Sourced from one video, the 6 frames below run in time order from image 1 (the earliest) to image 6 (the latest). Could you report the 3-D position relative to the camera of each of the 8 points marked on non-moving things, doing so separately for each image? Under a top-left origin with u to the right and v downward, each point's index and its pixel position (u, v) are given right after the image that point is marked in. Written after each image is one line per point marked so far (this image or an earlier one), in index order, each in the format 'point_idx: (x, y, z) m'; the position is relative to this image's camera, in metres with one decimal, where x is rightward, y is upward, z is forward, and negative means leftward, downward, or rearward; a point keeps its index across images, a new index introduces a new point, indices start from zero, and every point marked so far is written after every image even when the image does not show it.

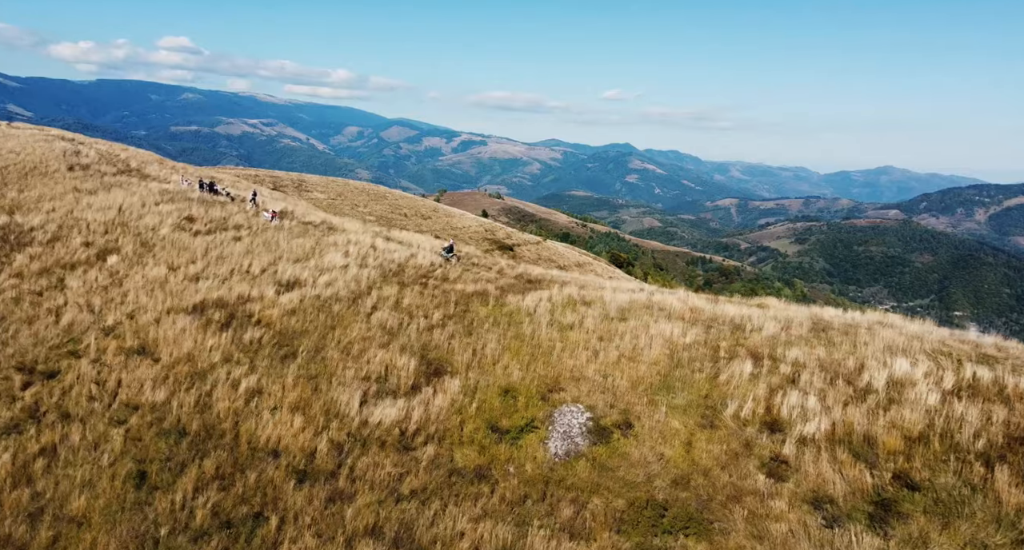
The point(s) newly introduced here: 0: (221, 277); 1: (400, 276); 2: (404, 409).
0: (-5.9, 0.0, +13.8) m
1: (-2.3, 0.0, +13.8) m
2: (-1.4, -1.8, +8.9) m
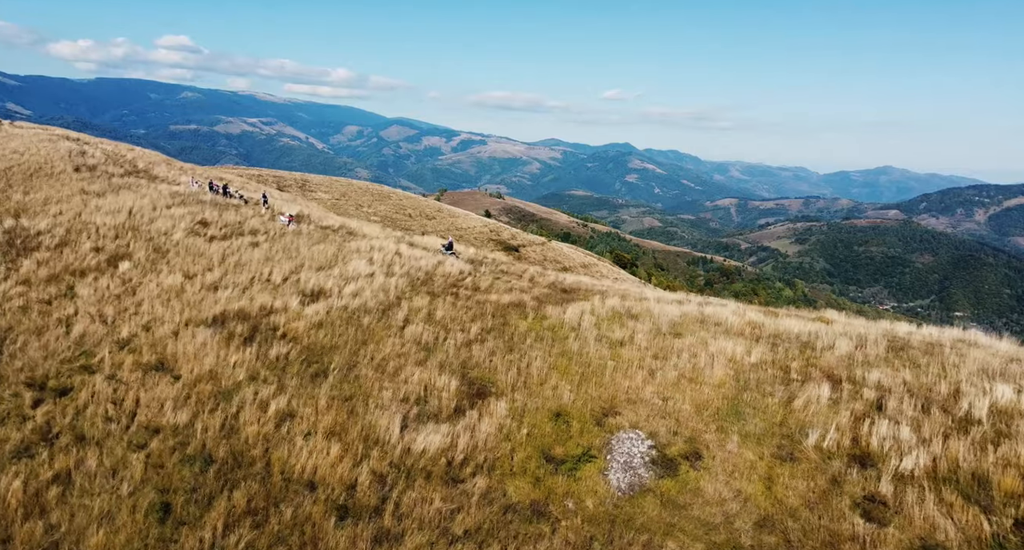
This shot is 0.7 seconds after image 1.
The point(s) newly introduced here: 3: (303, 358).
0: (-5.3, -0.2, +13.1) m
1: (-1.6, -0.2, +13.1) m
2: (-0.8, -1.9, +8.2) m
3: (-3.2, -1.3, +10.3) m
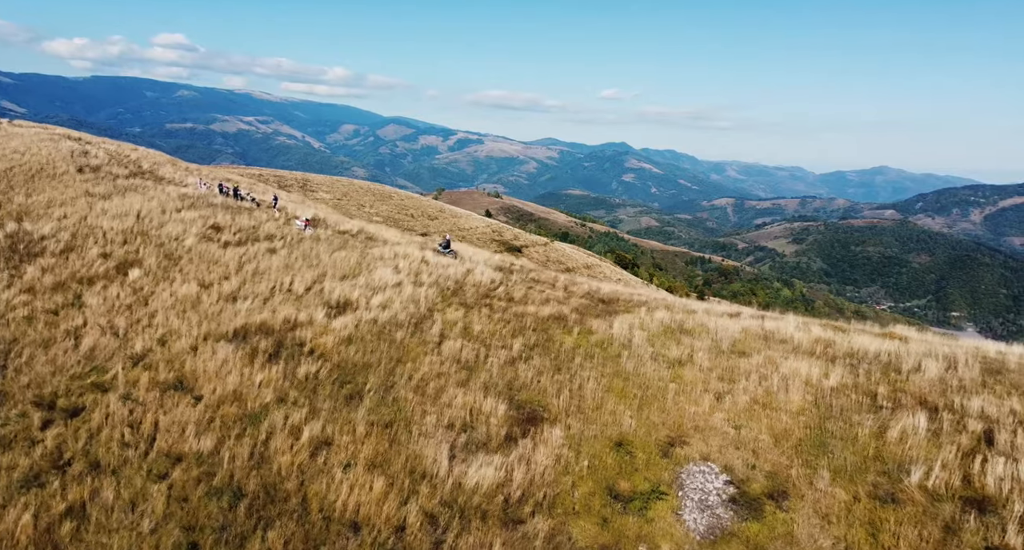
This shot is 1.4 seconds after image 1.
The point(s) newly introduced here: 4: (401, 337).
0: (-4.6, -0.4, +12.4) m
1: (-0.9, -0.4, +12.4) m
2: (-0.1, -2.1, +7.4) m
3: (-2.5, -1.4, +9.5) m
4: (-1.8, -1.0, +10.5) m
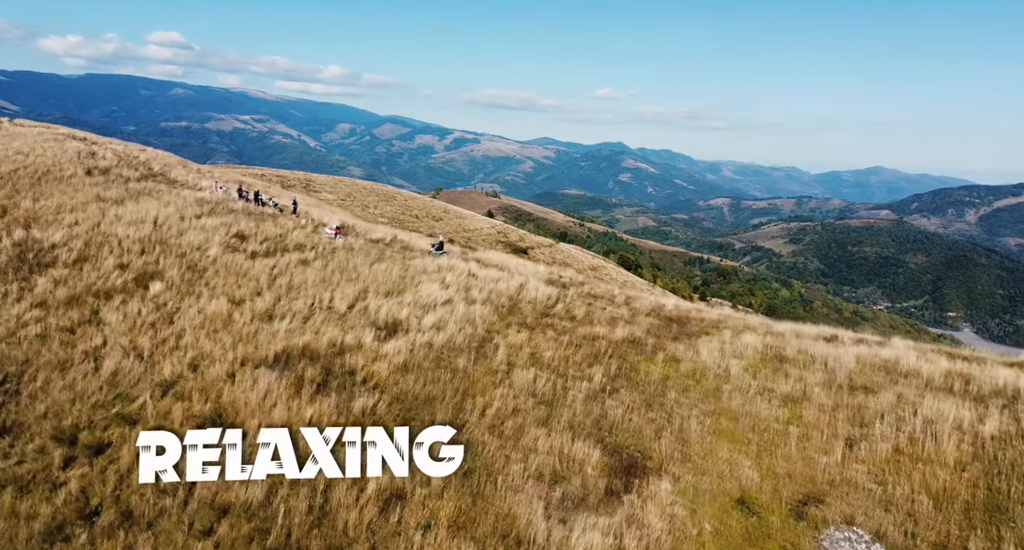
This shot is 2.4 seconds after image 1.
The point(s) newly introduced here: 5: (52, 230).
0: (-3.5, -0.7, +11.3) m
1: (+0.1, -0.7, +11.3) m
2: (+0.9, -2.4, +6.4) m
3: (-1.5, -1.7, +8.4) m
4: (-0.7, -1.2, +9.4) m
5: (-11.0, +1.1, +16.2) m
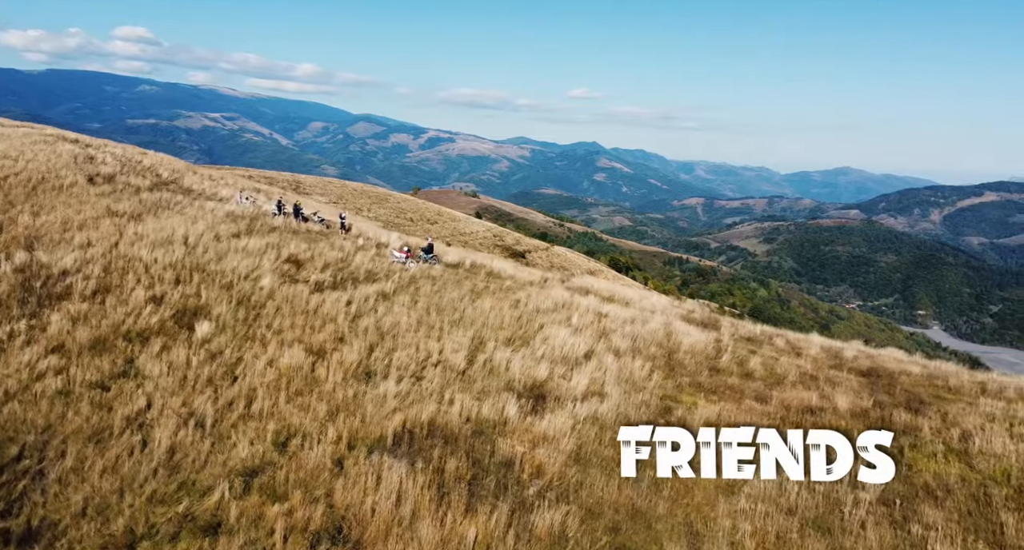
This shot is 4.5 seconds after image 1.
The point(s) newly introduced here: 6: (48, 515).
0: (-1.4, -1.3, +8.9) m
1: (+2.3, -1.3, +8.9) m
2: (+3.2, -3.0, +4.0) m
3: (+0.8, -2.3, +6.0) m
4: (+1.5, -1.9, +7.0) m
5: (-8.9, +0.4, +13.6) m
6: (-4.9, -2.6, +7.2) m
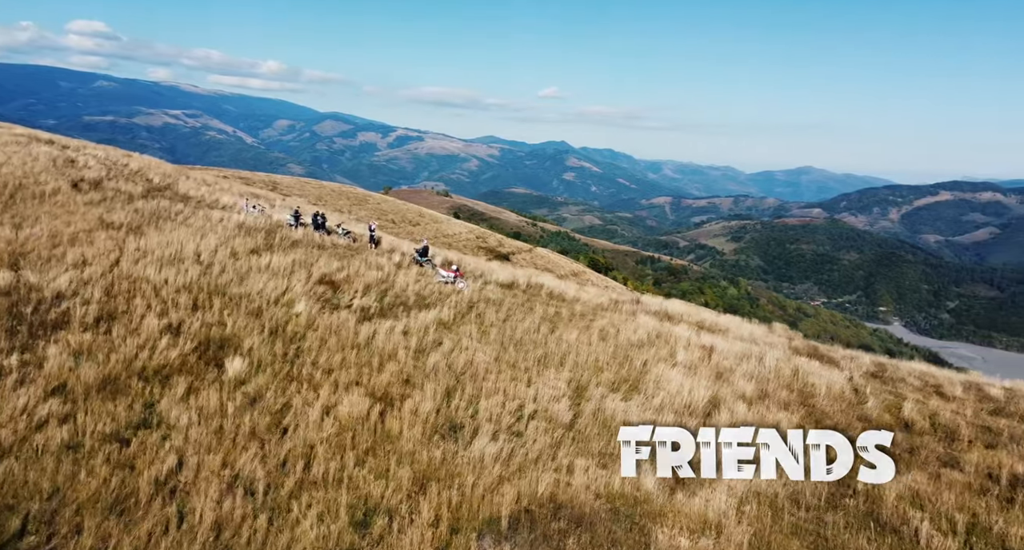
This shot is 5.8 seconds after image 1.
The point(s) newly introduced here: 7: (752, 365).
0: (0.0, -1.7, +7.3) m
1: (+3.6, -1.7, +7.5) m
2: (+4.7, -3.4, +2.6) m
3: (+2.2, -2.7, +4.6) m
4: (+2.9, -2.2, +5.6) m
5: (-7.7, 0.0, +11.8) m
6: (-3.5, -3.0, +5.5) m
7: (+3.4, -1.1, +9.1) m
